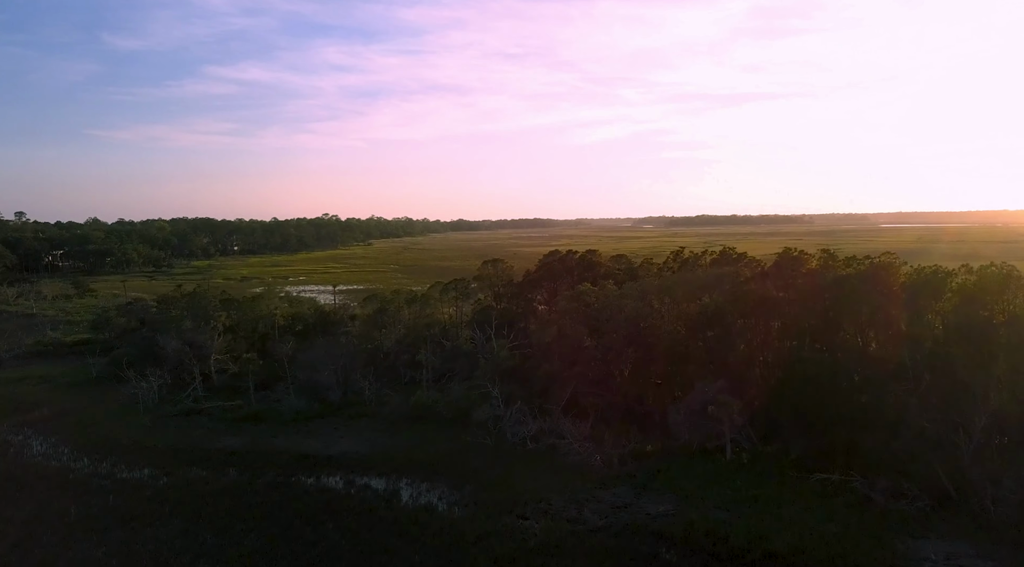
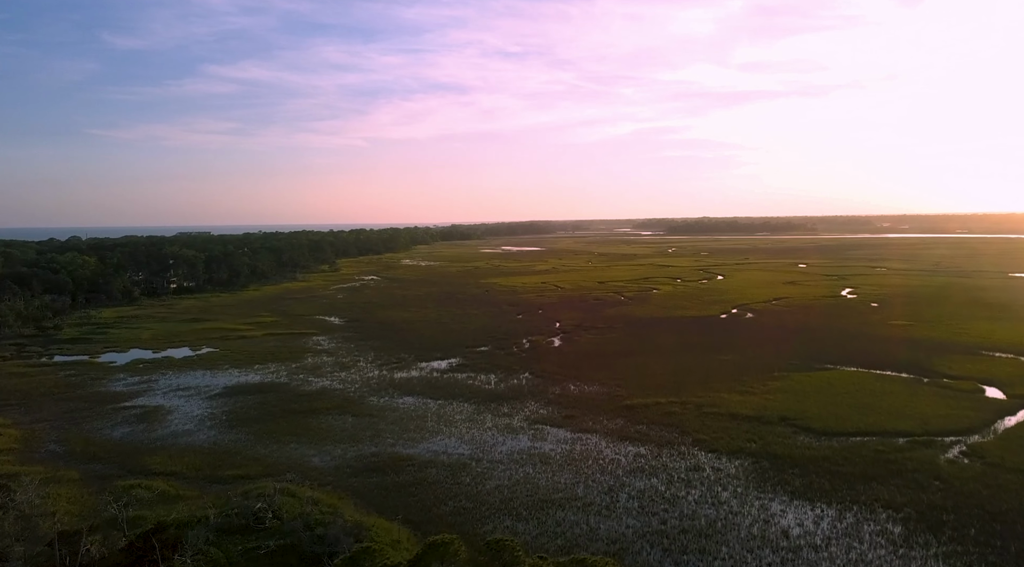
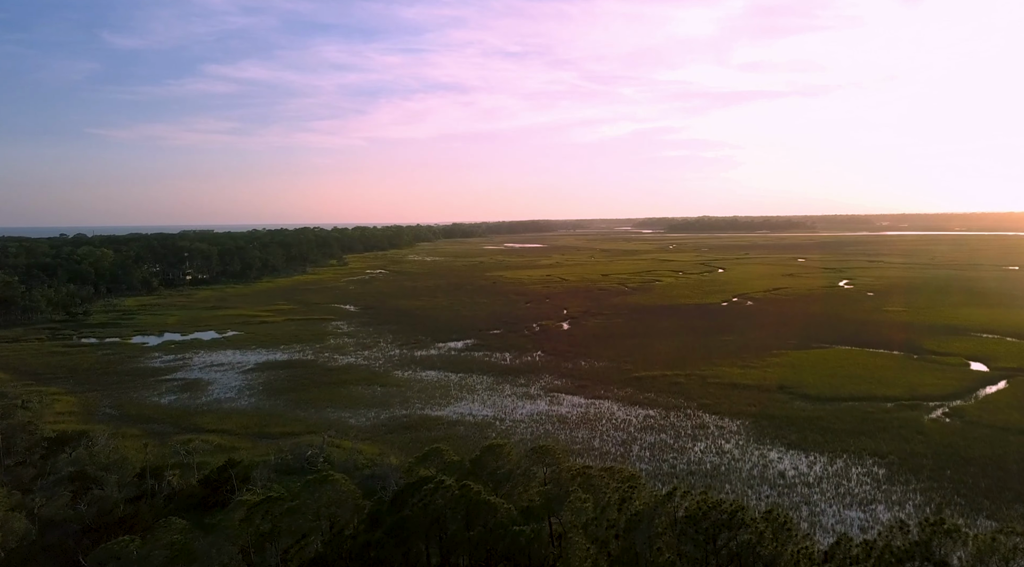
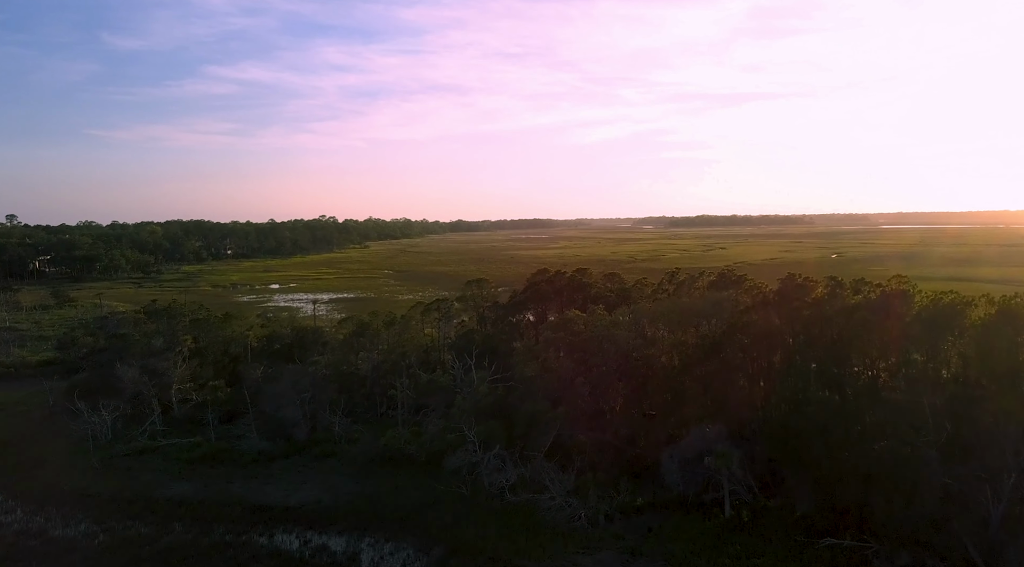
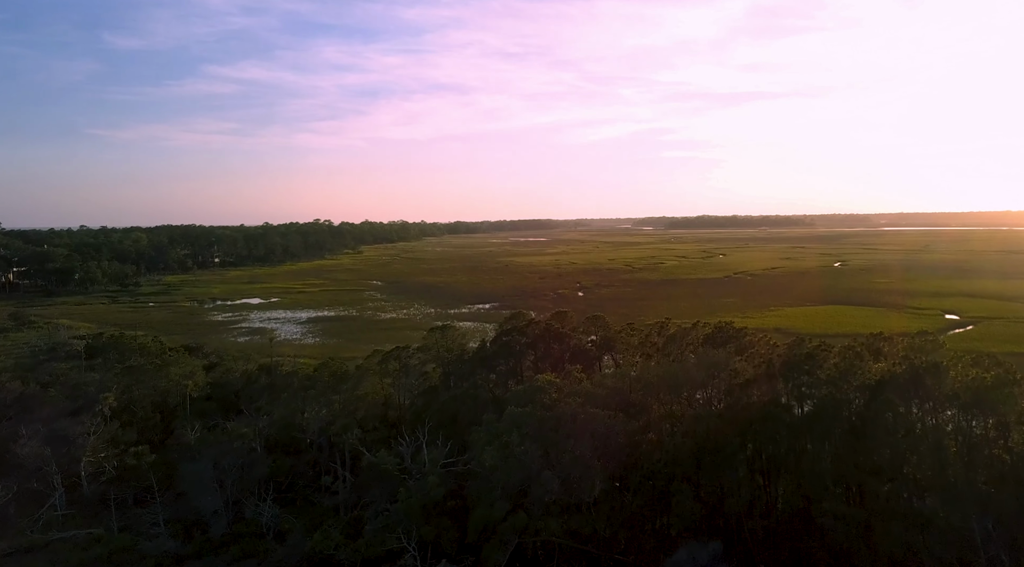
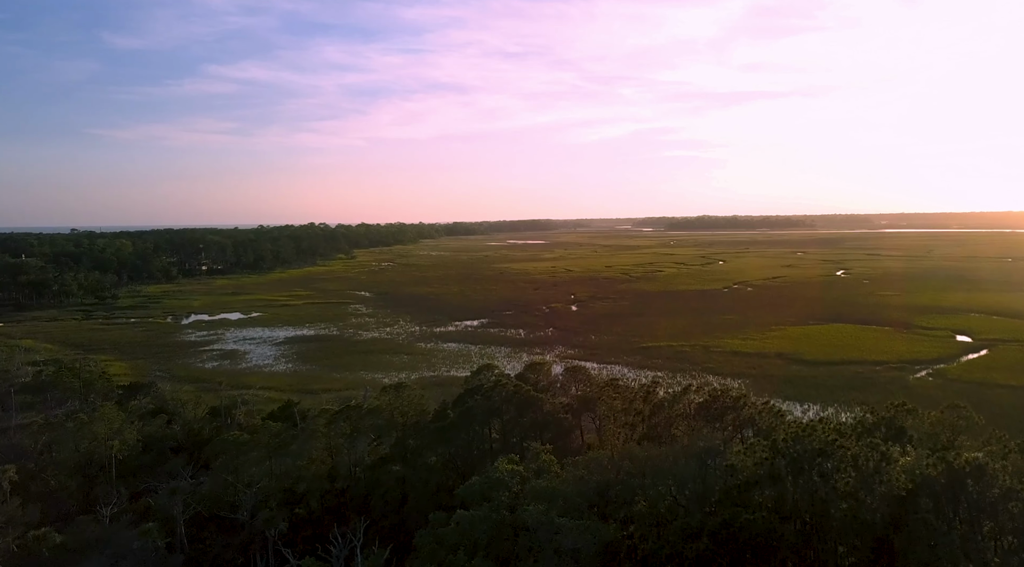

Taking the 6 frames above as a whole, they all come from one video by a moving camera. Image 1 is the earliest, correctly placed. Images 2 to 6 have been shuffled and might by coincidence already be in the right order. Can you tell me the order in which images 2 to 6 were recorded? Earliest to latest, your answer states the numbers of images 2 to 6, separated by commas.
4, 5, 6, 3, 2
